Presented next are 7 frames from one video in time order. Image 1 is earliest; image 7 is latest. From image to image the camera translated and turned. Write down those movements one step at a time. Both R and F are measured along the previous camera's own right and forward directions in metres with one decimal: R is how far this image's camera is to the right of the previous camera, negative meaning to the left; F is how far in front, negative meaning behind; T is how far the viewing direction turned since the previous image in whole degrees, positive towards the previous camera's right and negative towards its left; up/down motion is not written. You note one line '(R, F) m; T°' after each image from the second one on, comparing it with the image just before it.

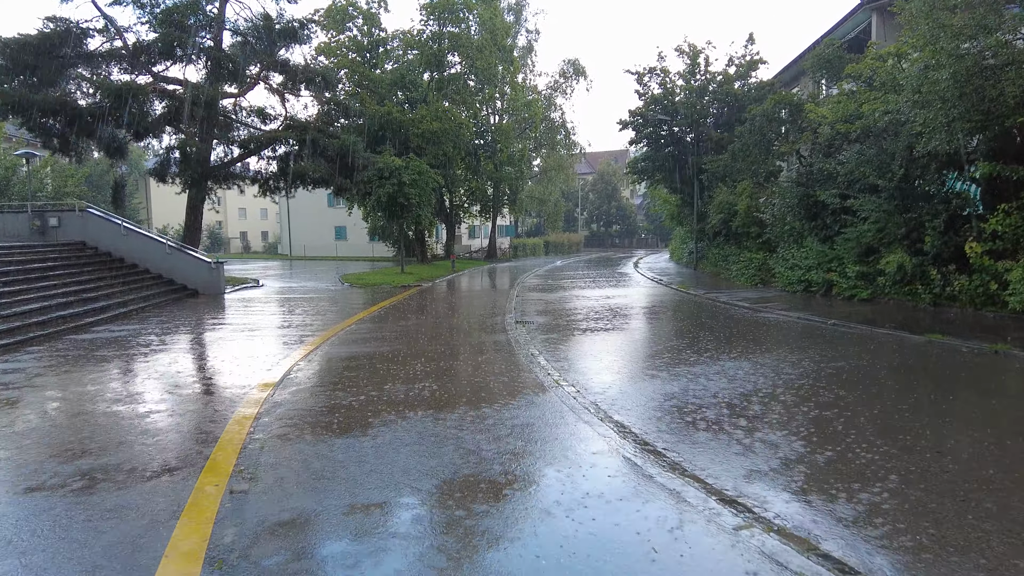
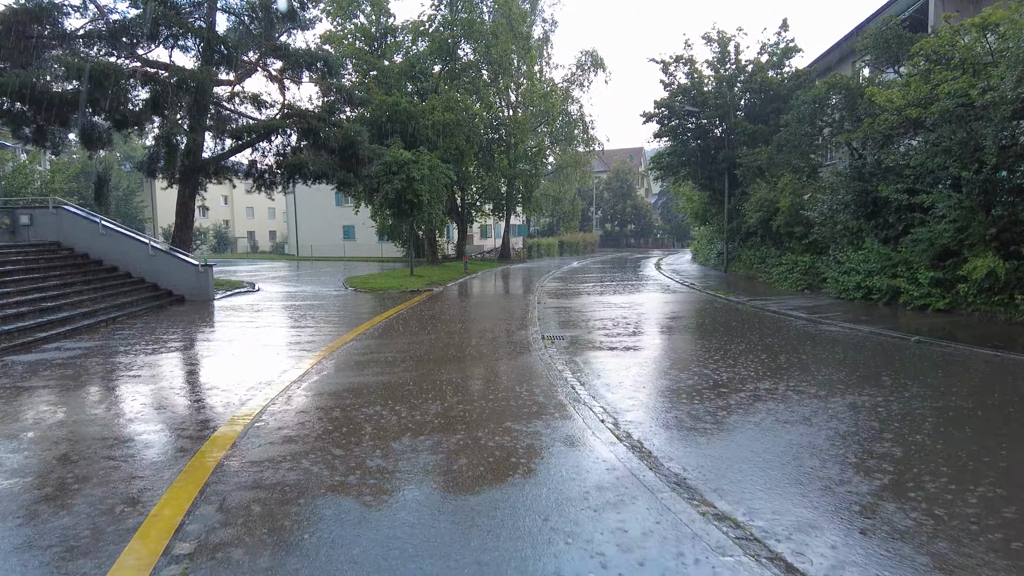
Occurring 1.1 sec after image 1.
(-0.3, +1.8) m; -1°
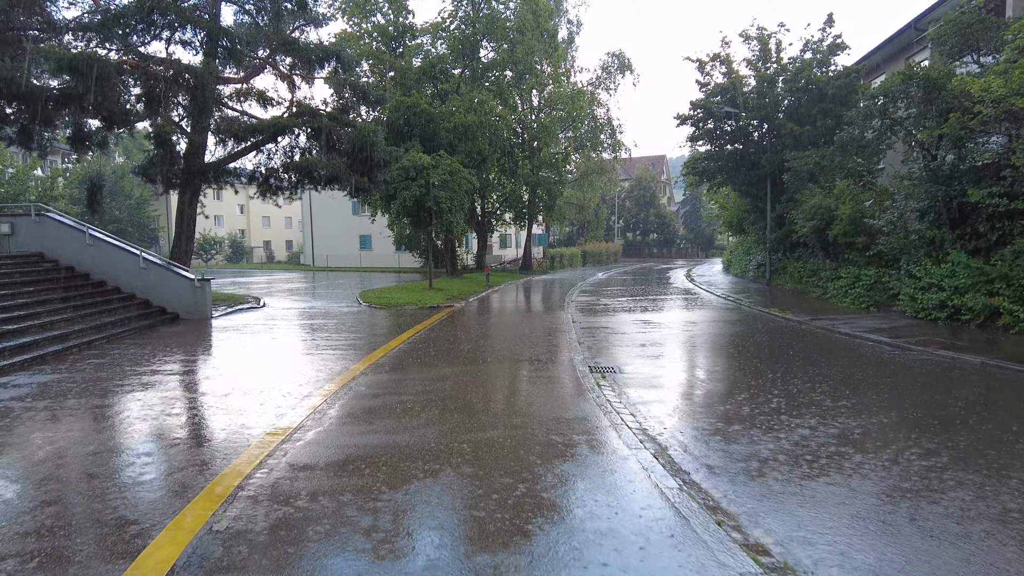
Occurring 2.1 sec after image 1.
(-0.3, +1.7) m; -1°
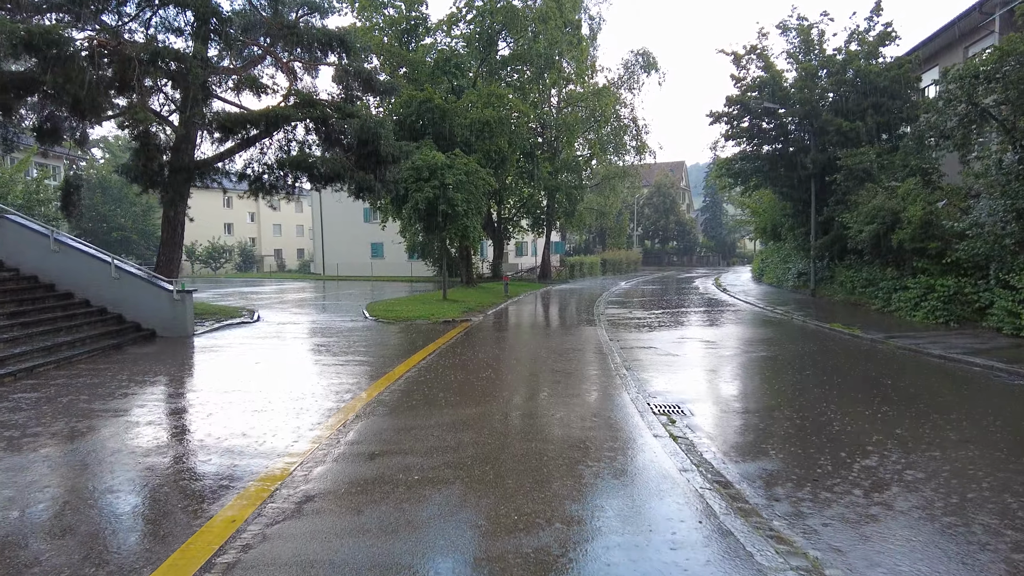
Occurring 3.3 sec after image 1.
(-0.3, +1.9) m; -1°
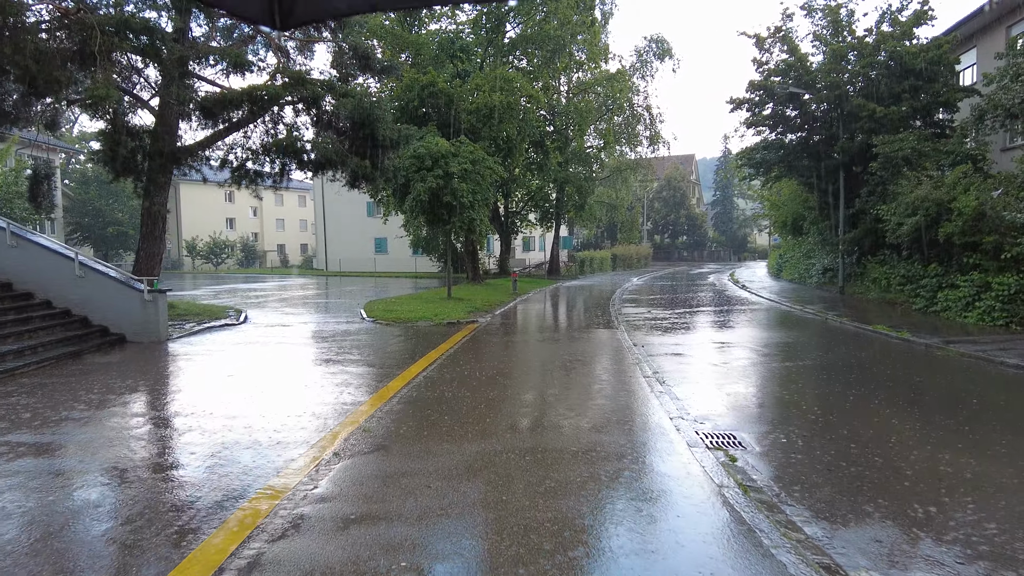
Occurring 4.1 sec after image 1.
(-0.1, +1.3) m; -1°
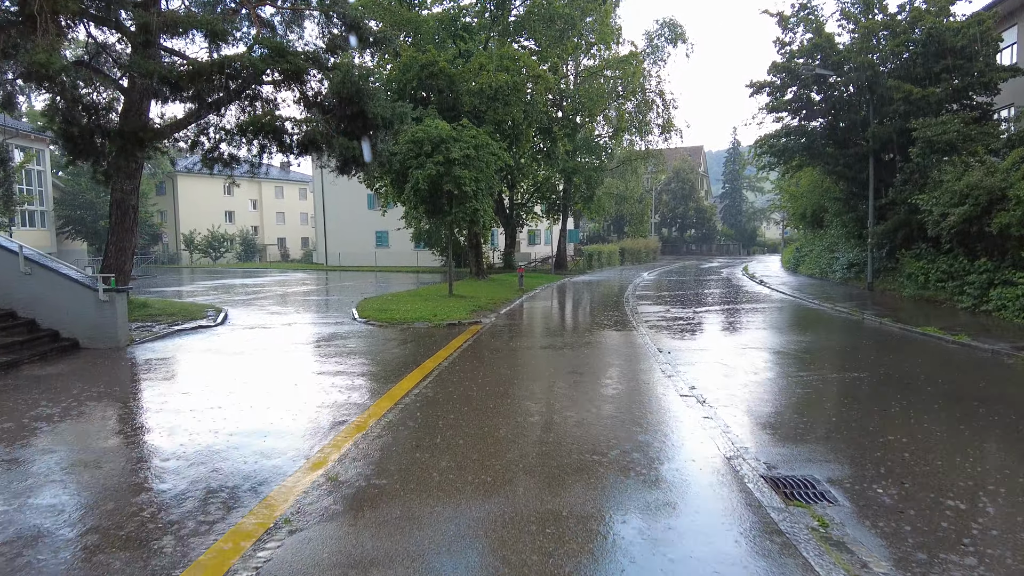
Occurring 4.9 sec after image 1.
(-0.1, +1.4) m; 0°
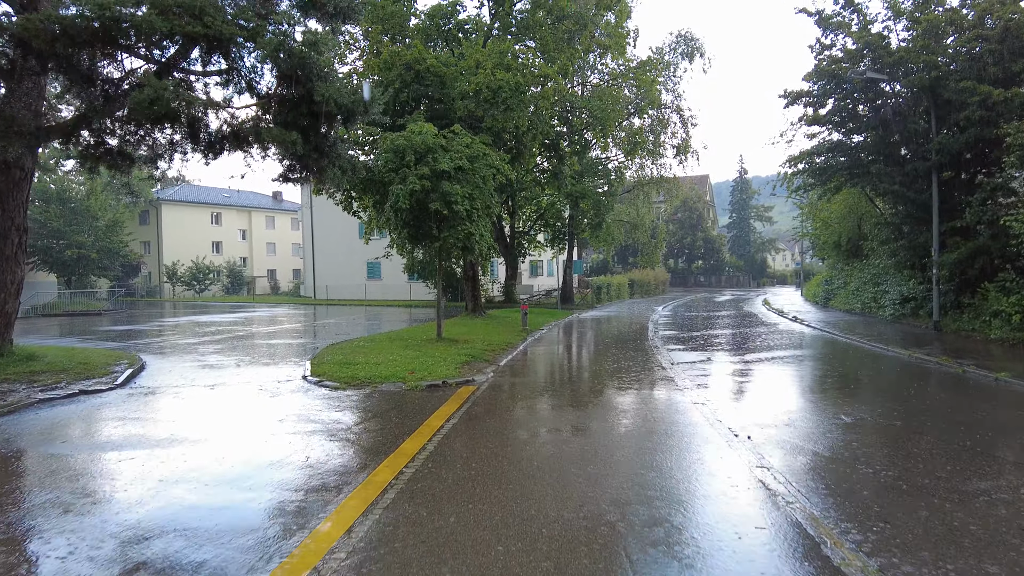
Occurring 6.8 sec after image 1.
(0.0, +3.1) m; 0°
